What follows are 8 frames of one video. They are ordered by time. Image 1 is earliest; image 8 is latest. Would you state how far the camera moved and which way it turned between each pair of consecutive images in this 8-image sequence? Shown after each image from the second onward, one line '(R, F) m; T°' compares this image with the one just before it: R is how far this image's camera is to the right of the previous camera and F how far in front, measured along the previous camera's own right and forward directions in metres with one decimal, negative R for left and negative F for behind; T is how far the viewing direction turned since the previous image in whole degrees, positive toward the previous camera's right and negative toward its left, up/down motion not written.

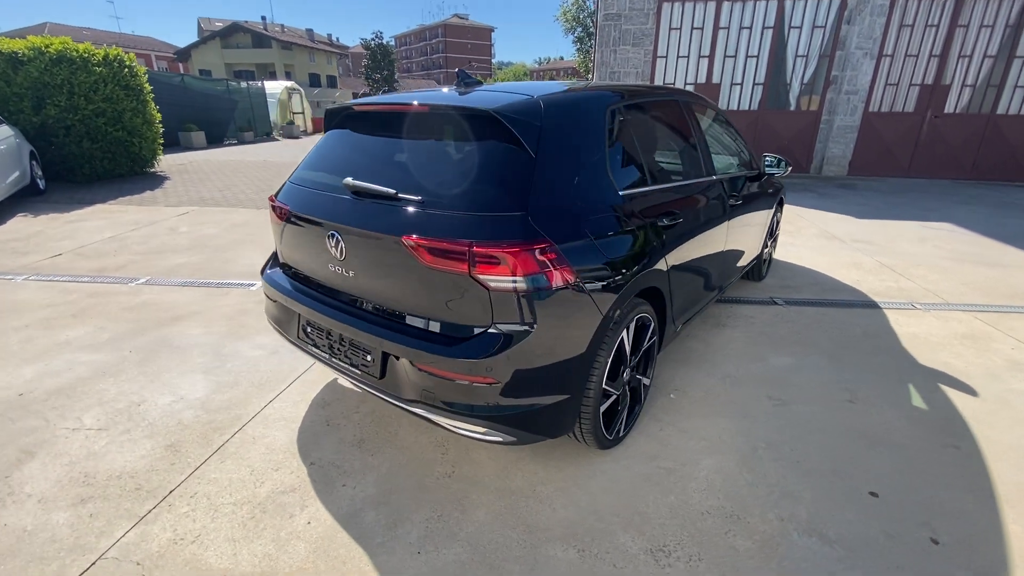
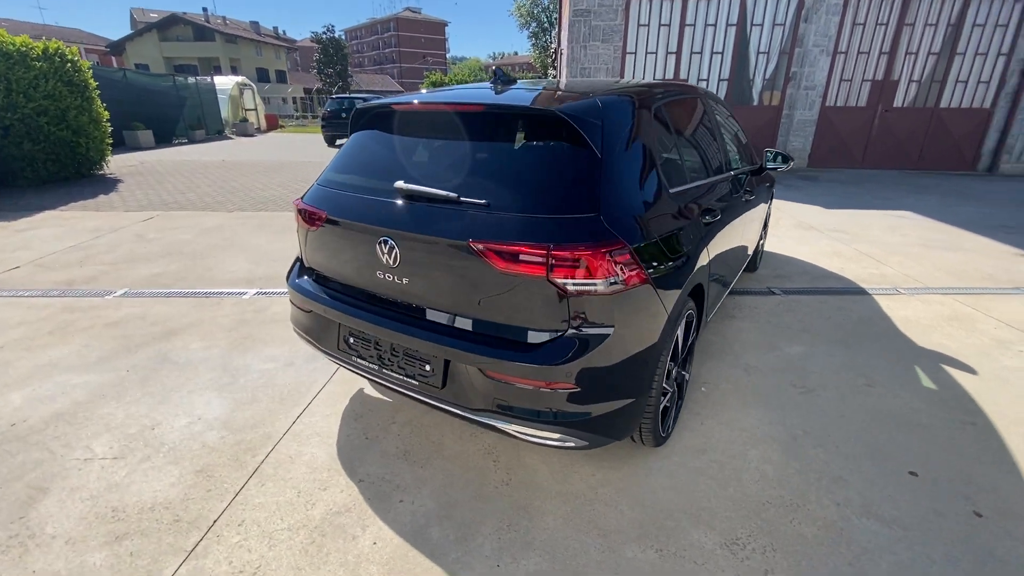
(-0.4, +0.1) m; +5°
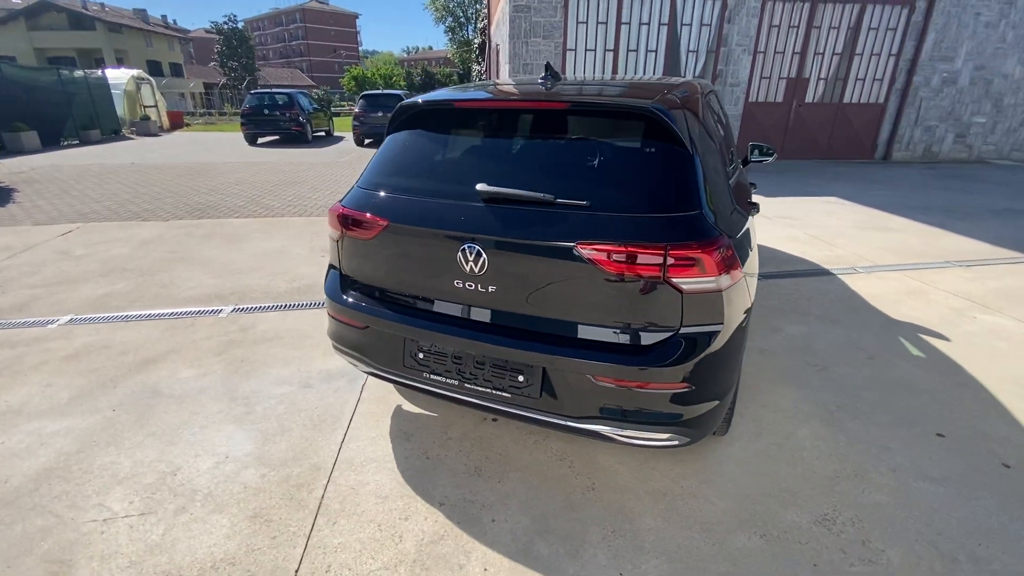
(-0.6, +0.1) m; +9°
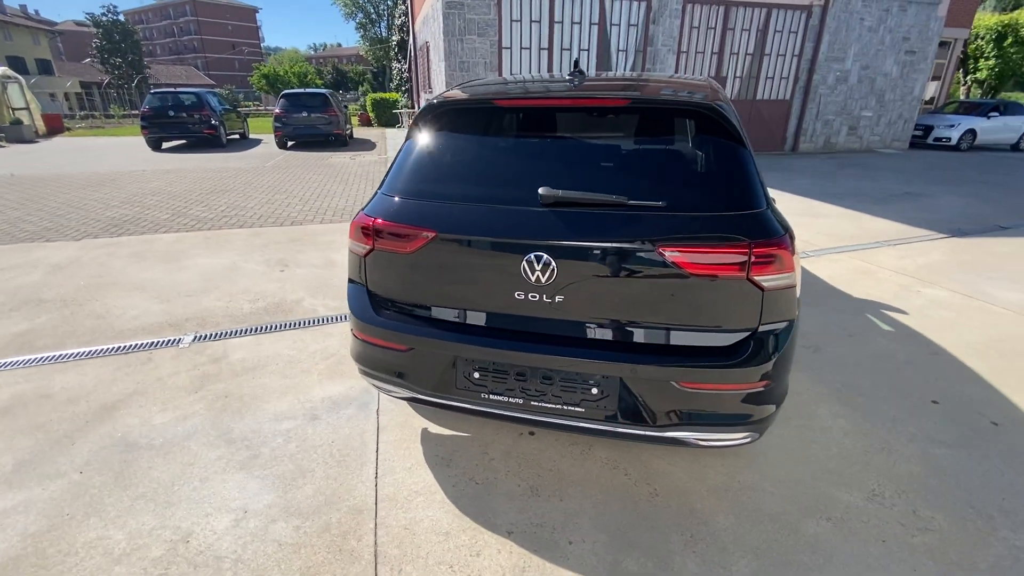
(-0.5, +0.2) m; +9°
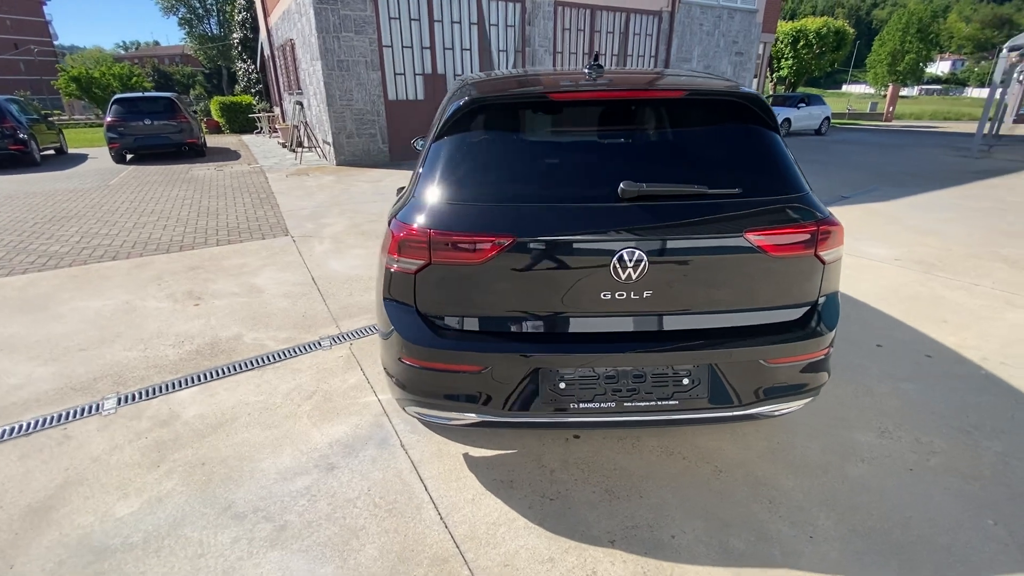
(-0.7, +0.2) m; +14°
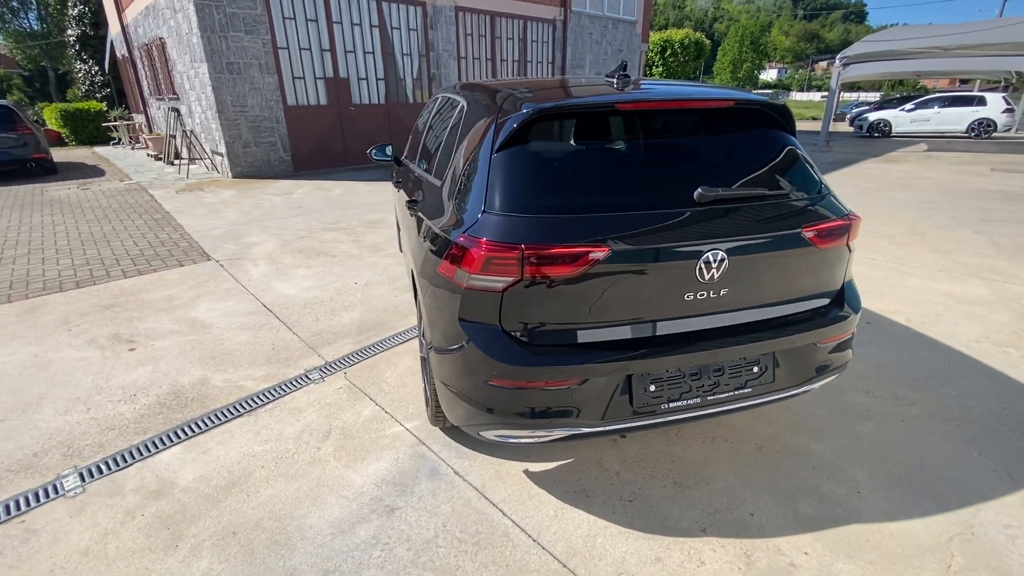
(-0.7, +0.1) m; +12°
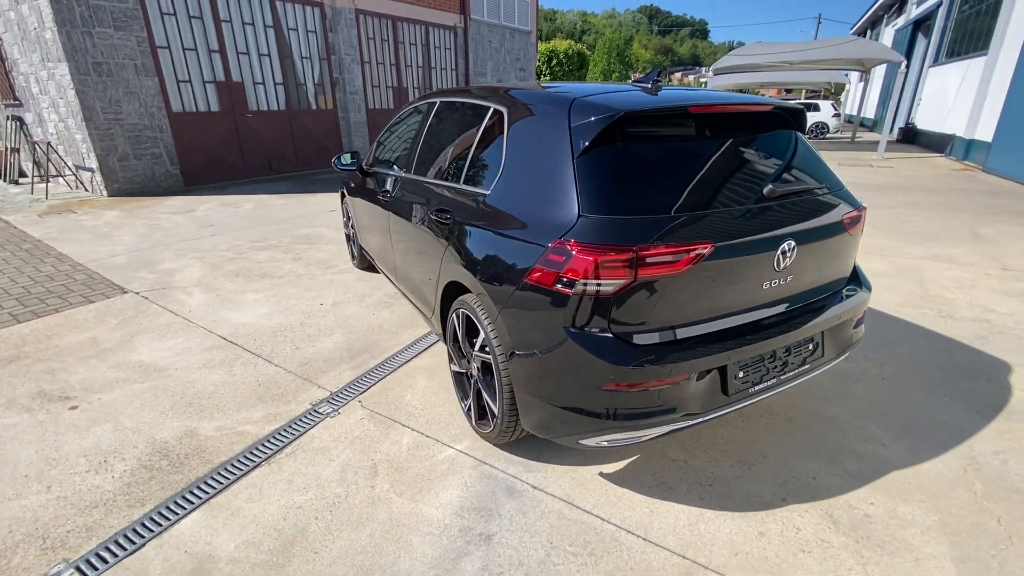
(-0.7, +0.1) m; +12°
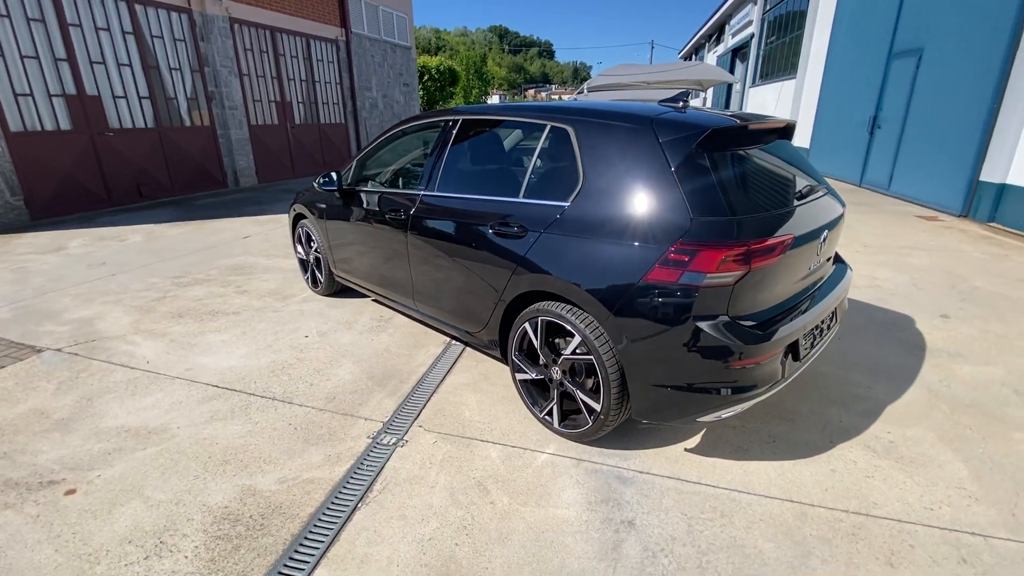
(-1.0, 0.0) m; +15°
